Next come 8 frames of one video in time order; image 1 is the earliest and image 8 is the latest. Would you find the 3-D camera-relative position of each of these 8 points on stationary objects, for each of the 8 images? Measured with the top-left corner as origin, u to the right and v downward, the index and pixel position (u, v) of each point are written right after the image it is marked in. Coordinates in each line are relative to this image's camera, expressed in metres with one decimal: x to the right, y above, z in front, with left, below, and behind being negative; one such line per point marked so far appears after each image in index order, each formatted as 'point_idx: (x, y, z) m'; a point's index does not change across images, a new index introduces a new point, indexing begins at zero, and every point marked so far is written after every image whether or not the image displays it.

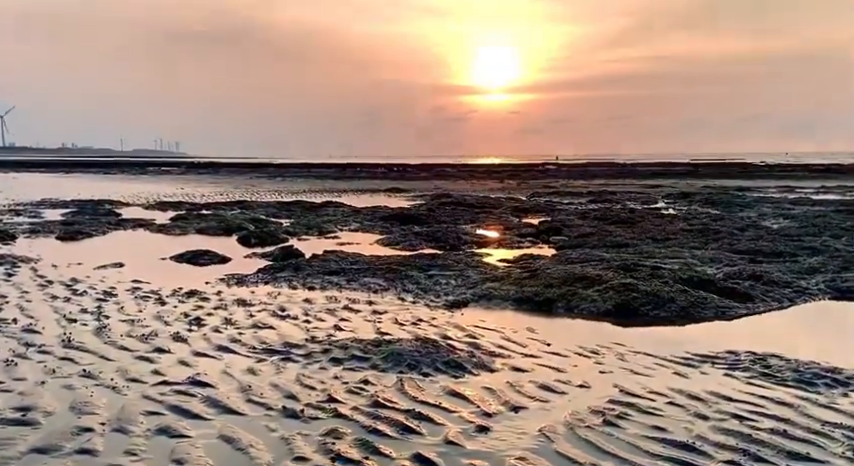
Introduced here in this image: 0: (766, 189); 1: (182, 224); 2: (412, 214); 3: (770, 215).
0: (+8.2, +1.0, +19.6) m
1: (-5.3, +0.2, +17.4) m
2: (-0.3, +0.4, +17.2) m
3: (+6.7, +0.3, +15.9) m
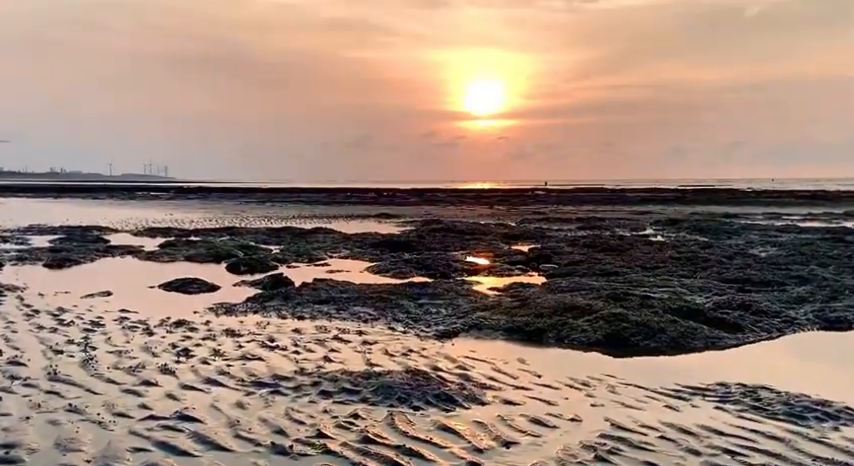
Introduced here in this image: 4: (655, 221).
0: (+8.0, +0.4, +19.7) m
1: (-5.5, -0.4, +17.3) m
2: (-0.5, -0.2, +17.2) m
3: (+6.5, -0.2, +16.0) m
4: (+5.5, +0.3, +19.5) m
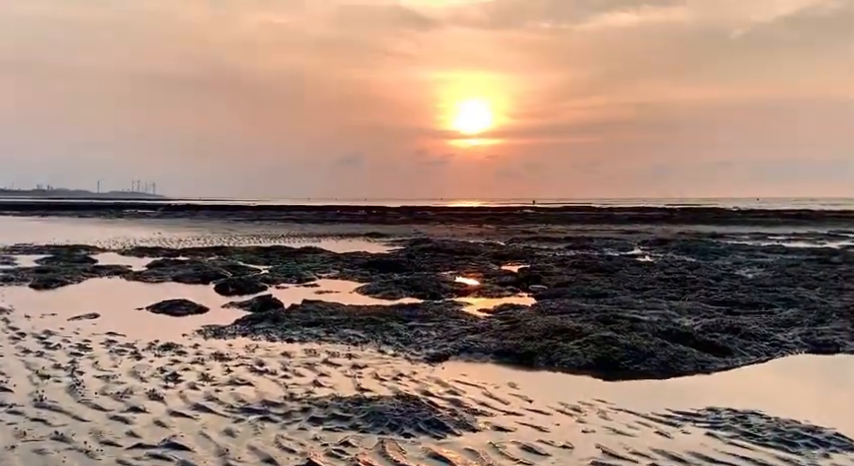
0: (+7.7, -0.1, +19.8) m
1: (-5.8, -0.8, +17.2) m
2: (-0.8, -0.6, +17.2) m
3: (+6.3, -0.6, +16.1) m
4: (+5.2, -0.2, +19.5) m
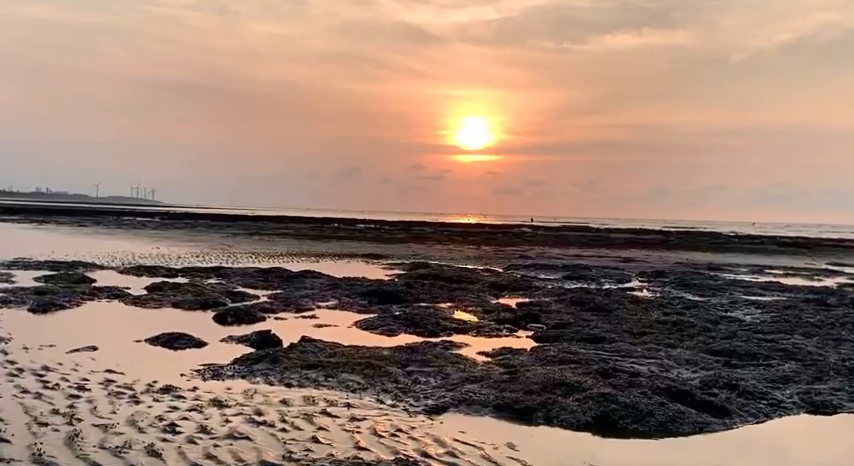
0: (+7.7, -0.9, +19.8) m
1: (-5.8, -1.3, +17.2) m
2: (-0.8, -1.2, +17.2) m
3: (+6.3, -1.4, +16.1) m
4: (+5.2, -0.9, +19.5) m
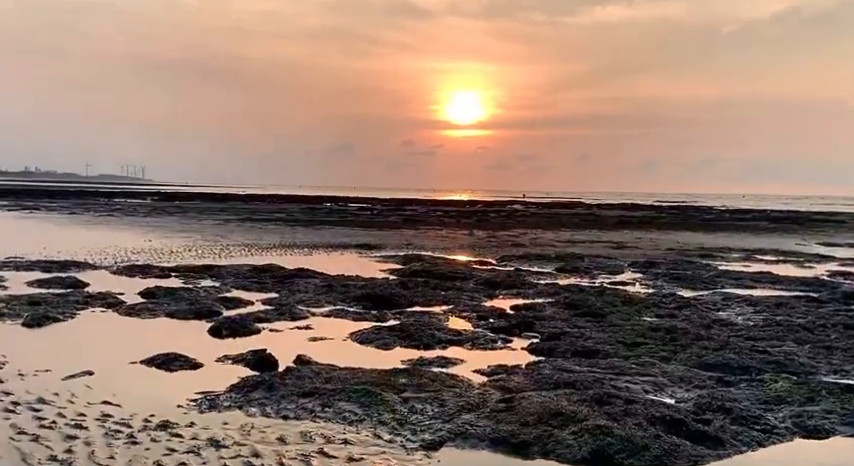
0: (+7.5, -0.5, +19.8) m
1: (-5.9, -1.5, +17.2) m
2: (-0.9, -1.3, +17.2) m
3: (+6.2, -1.3, +16.1) m
4: (+5.1, -0.7, +19.5) m
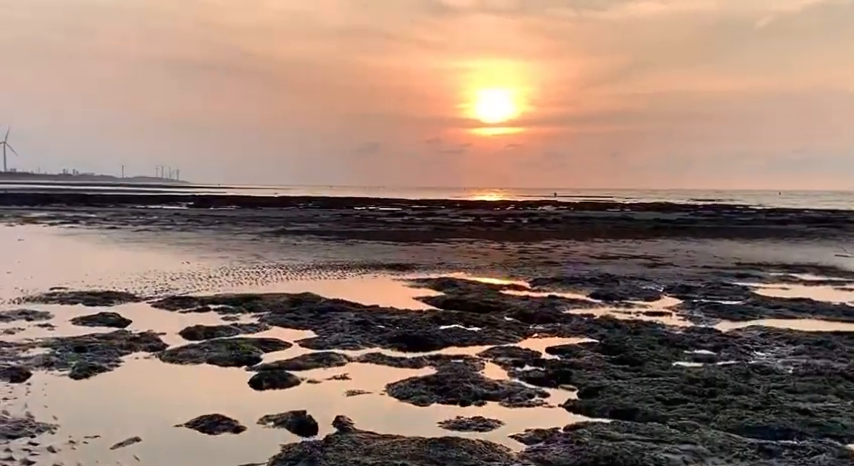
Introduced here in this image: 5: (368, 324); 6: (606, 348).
0: (+8.3, -1.0, +19.5) m
1: (-5.1, -2.5, +17.5) m
2: (-0.2, -2.1, +17.3) m
3: (+6.9, -2.1, +16.0) m
4: (+5.9, -1.2, +19.4) m
5: (-1.3, -2.0, +18.0) m
6: (+3.5, -2.2, +15.9) m
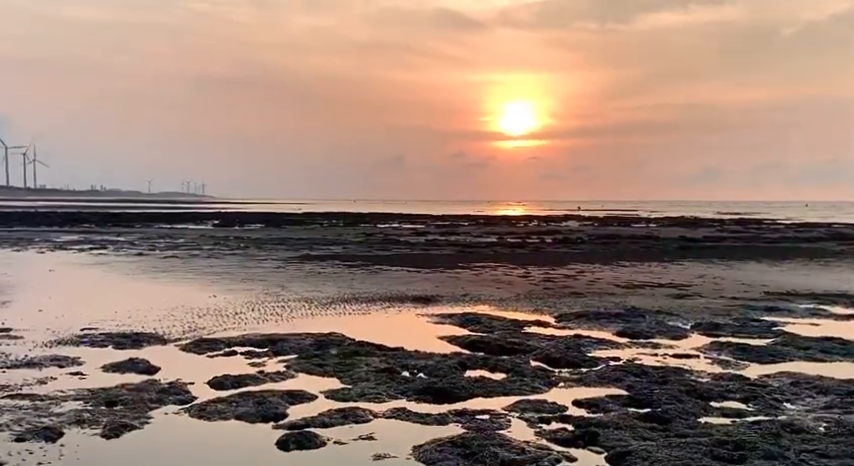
0: (+8.9, -1.7, +19.2) m
1: (-4.6, -3.7, +17.7) m
2: (+0.4, -3.2, +17.3) m
3: (+7.4, -3.0, +15.7) m
4: (+6.5, -2.0, +19.1) m
5: (-0.7, -3.1, +18.0) m
6: (+4.0, -3.2, +15.8) m
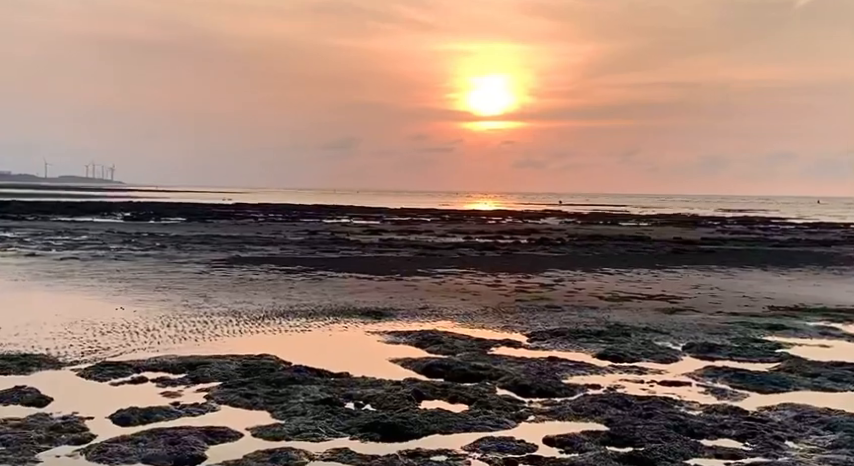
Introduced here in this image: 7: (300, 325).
0: (+7.8, -1.9, +16.0) m
1: (-5.7, -3.8, +14.4) m
2: (-0.7, -3.3, +14.0) m
3: (+6.3, -3.2, +12.6) m
4: (+5.3, -2.2, +15.9) m
5: (-1.8, -3.3, +14.8) m
6: (+2.9, -3.4, +12.6) m
7: (-3.0, -2.1, +18.9) m
